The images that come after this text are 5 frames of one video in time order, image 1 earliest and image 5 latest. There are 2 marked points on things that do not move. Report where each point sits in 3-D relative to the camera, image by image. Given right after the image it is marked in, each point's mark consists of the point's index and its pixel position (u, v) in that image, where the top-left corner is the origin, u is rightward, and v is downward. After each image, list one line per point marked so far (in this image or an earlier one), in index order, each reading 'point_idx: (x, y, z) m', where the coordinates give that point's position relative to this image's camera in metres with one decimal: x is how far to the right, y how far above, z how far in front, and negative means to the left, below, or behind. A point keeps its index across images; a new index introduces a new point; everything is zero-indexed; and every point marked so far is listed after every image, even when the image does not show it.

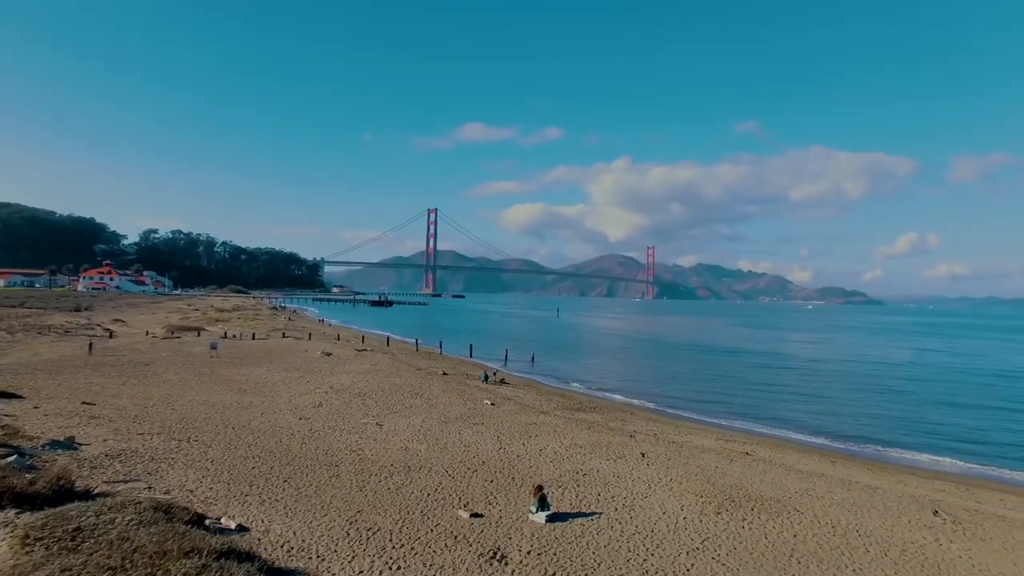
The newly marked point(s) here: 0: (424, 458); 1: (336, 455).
0: (-1.6, -3.1, +13.7) m
1: (-3.2, -3.1, +13.7) m
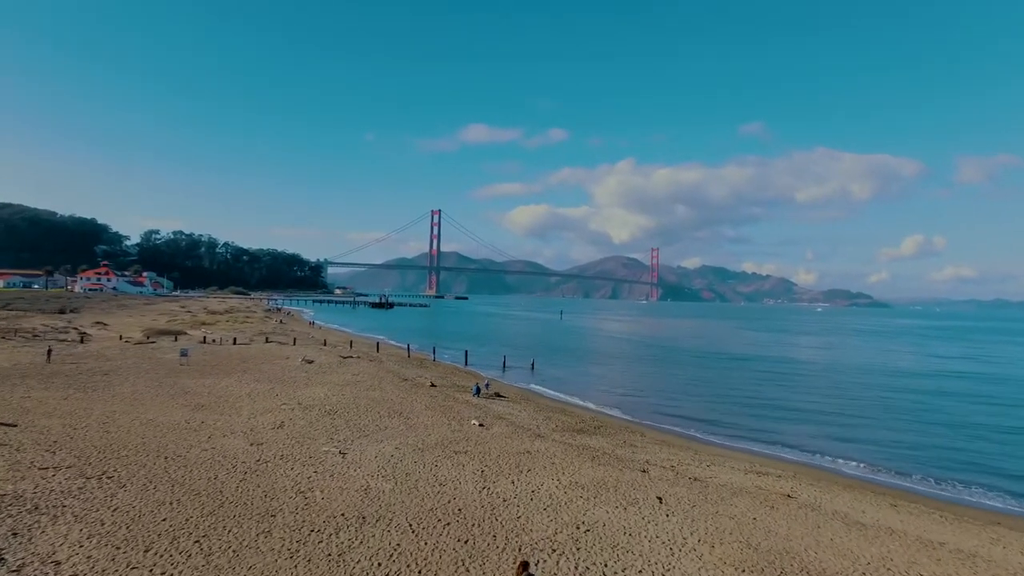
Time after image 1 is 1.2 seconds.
0: (-1.8, -3.2, +11.0) m
1: (-3.5, -3.1, +11.0) m
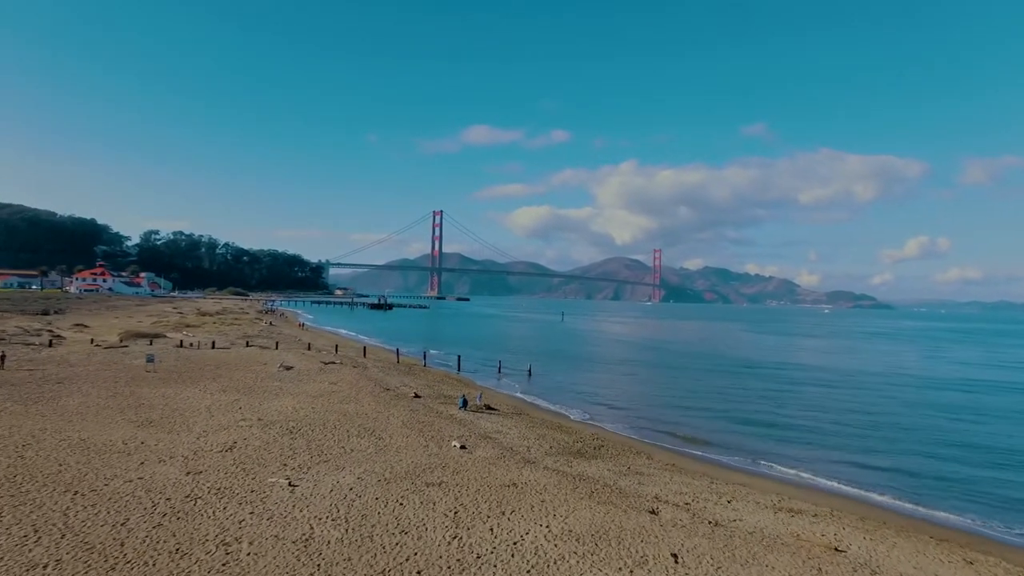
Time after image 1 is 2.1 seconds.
0: (-2.1, -3.2, +8.6) m
1: (-3.8, -3.1, +8.6) m
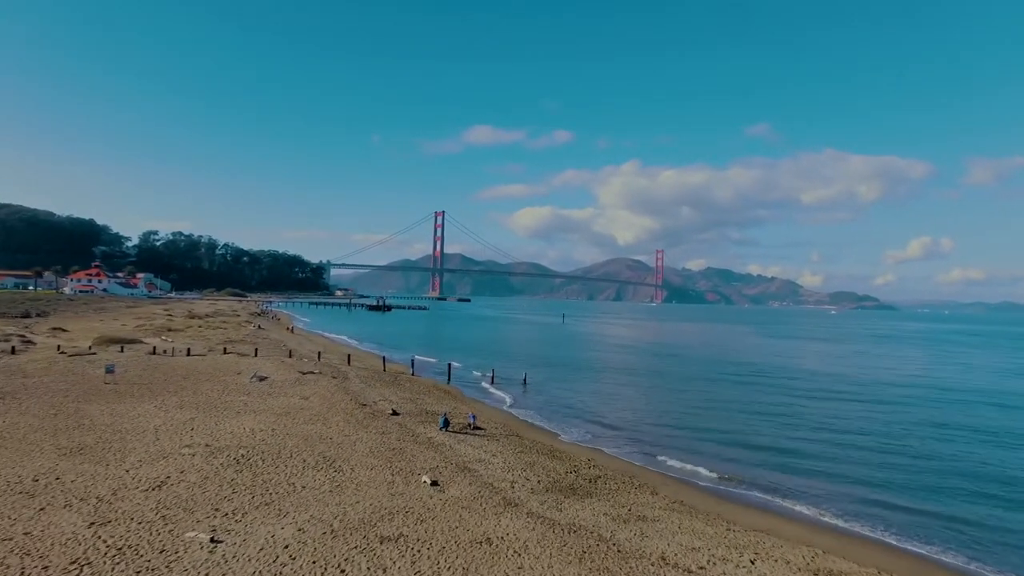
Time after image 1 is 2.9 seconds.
0: (-2.5, -3.3, +6.4) m
1: (-4.1, -3.3, +6.4) m
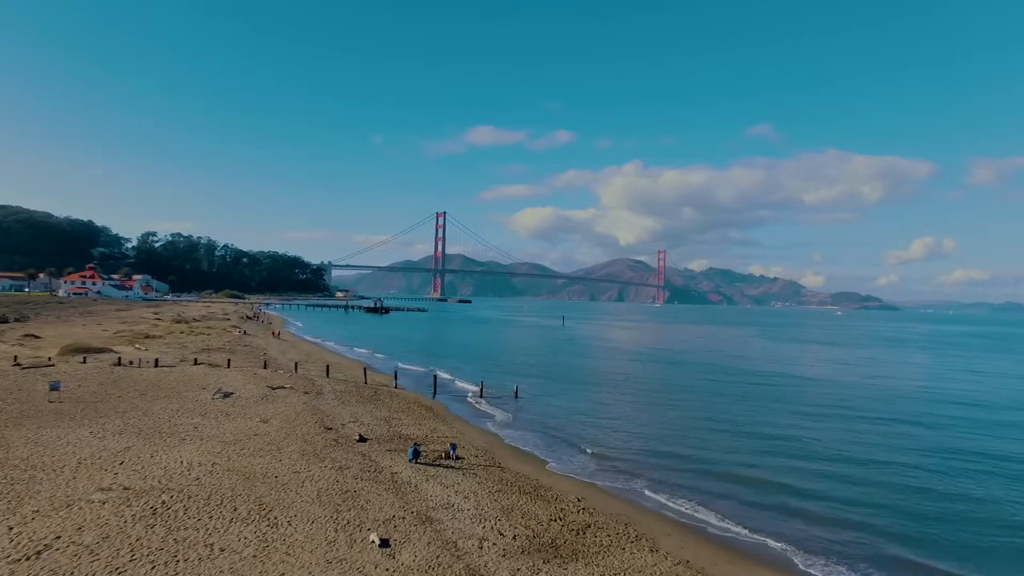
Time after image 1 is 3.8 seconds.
0: (-3.0, -3.5, +4.0) m
1: (-4.6, -3.5, +4.0) m
